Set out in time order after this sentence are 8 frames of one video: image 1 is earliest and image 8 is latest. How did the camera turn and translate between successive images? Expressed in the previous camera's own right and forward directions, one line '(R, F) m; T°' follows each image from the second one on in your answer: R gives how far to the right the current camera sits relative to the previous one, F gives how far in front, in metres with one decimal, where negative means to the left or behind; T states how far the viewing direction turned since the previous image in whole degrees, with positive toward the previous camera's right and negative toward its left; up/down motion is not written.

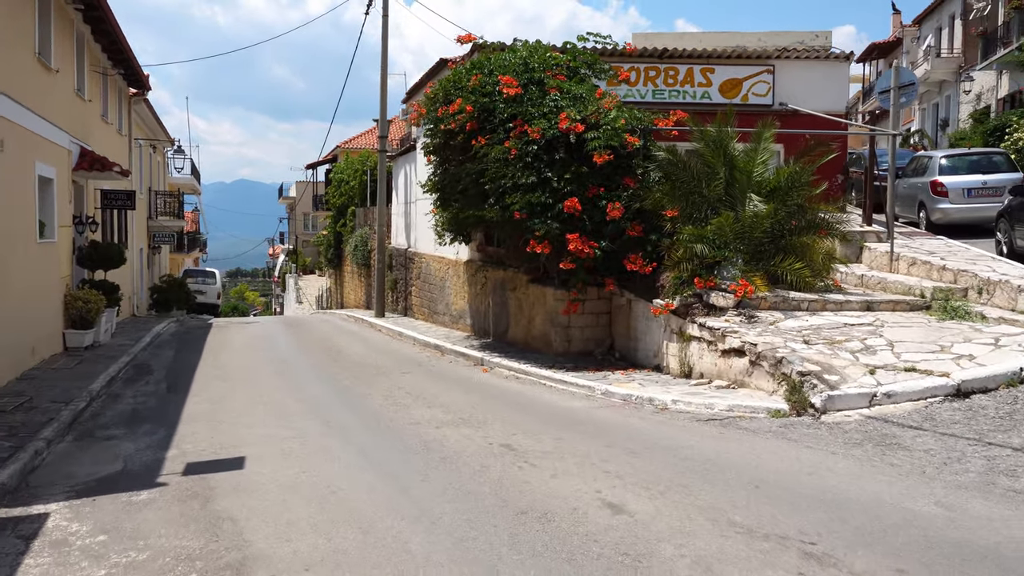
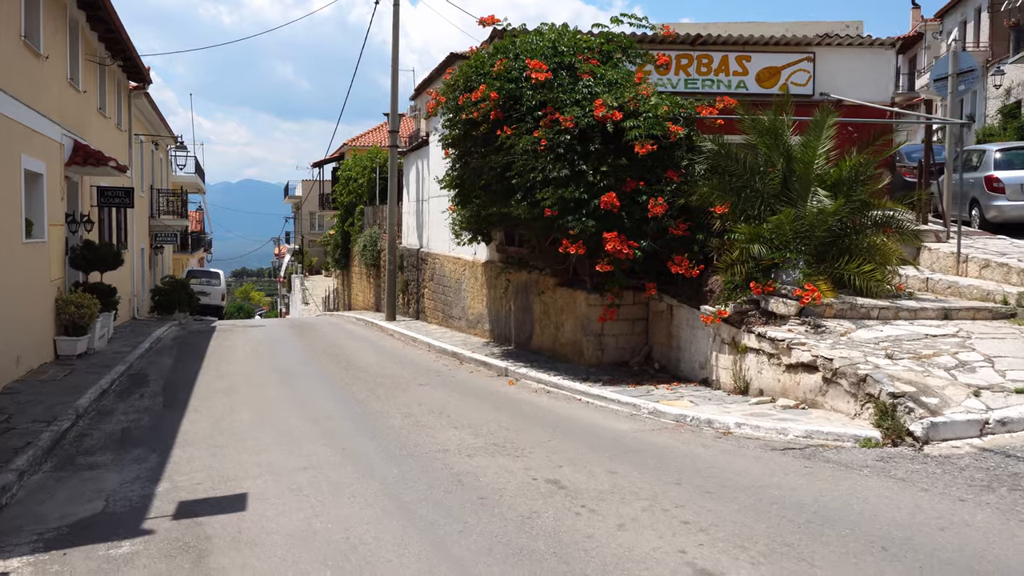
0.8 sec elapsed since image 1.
(-0.3, +1.0) m; 0°
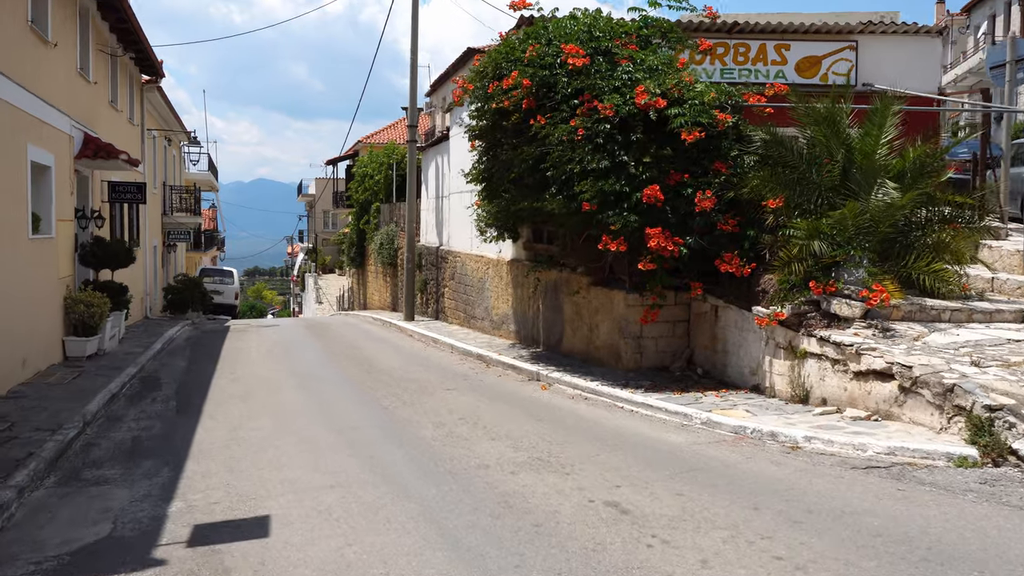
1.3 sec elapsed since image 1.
(-0.3, +0.6) m; -1°
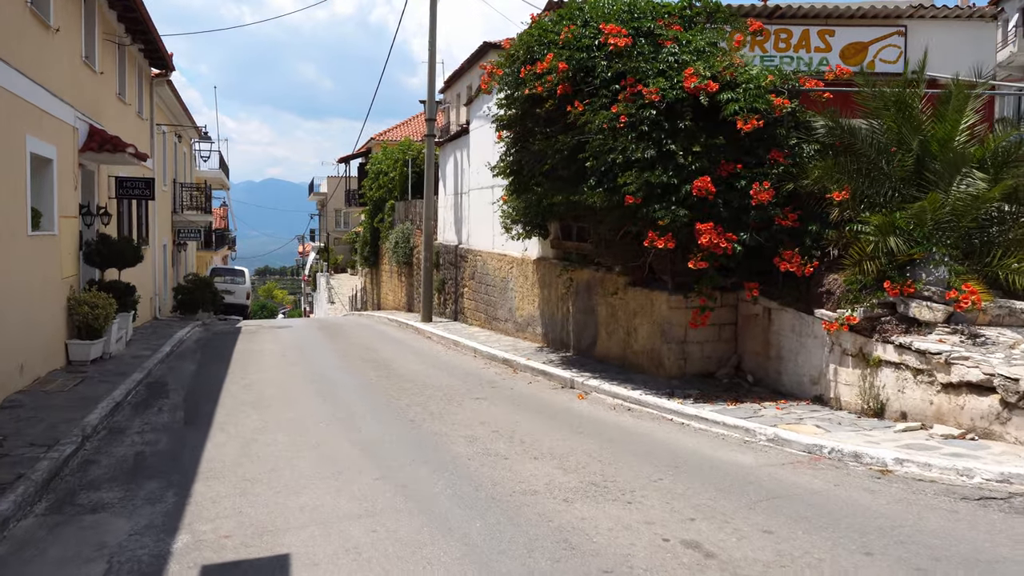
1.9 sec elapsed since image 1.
(-0.3, +0.8) m; -1°
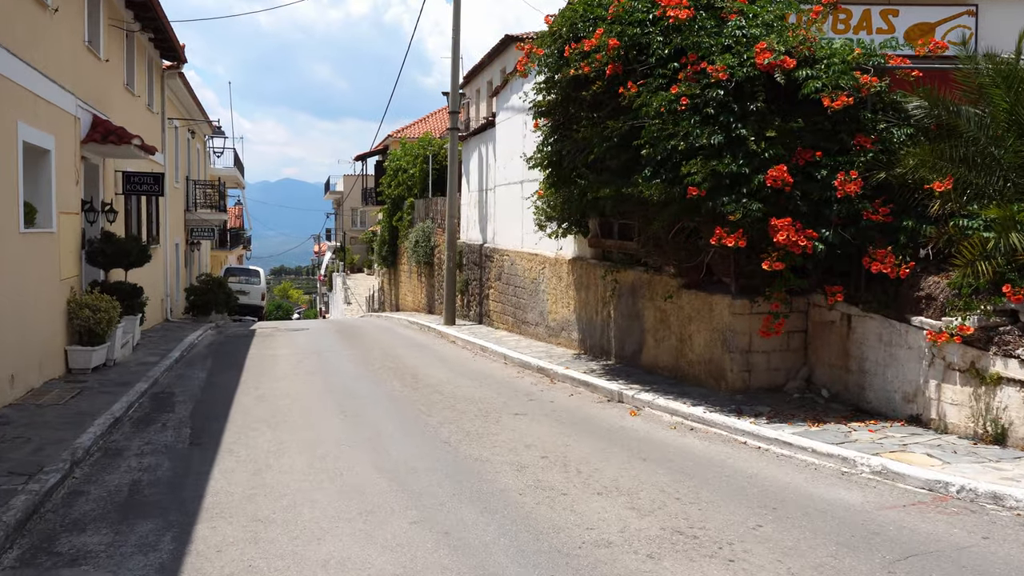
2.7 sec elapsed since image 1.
(-0.3, +1.0) m; -1°
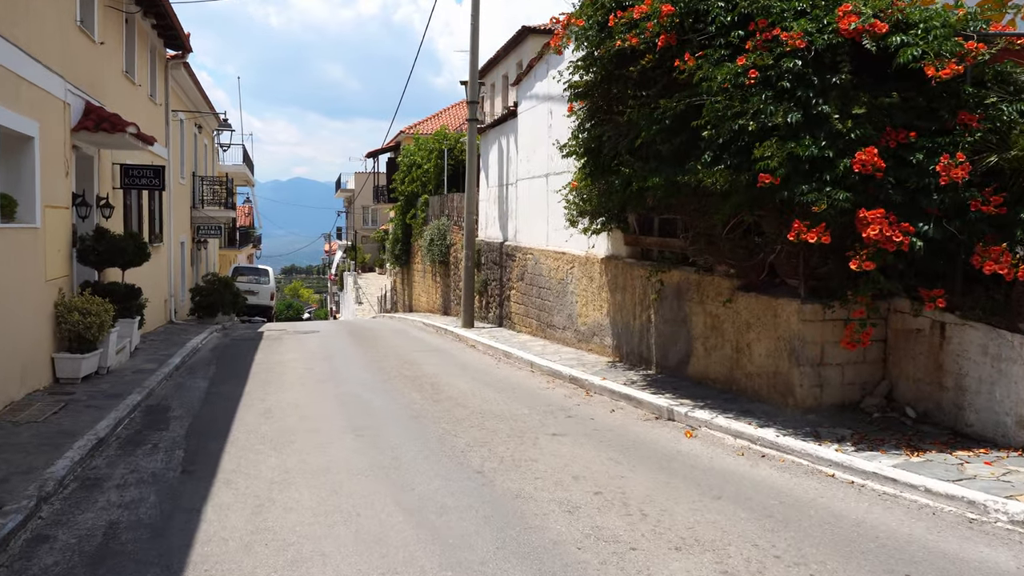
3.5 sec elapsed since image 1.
(-0.2, +1.1) m; -1°
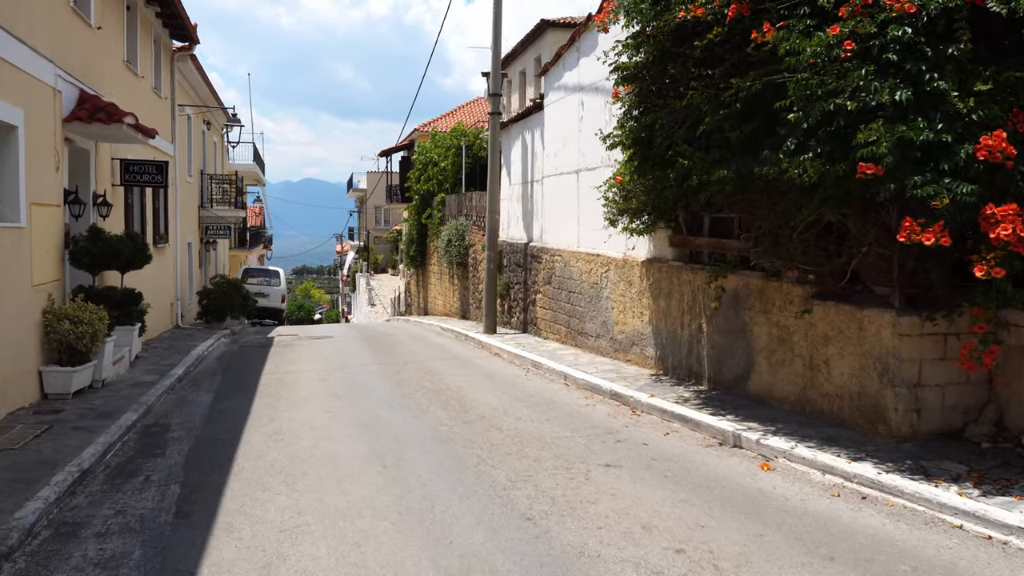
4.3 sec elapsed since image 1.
(-0.3, +1.0) m; -1°
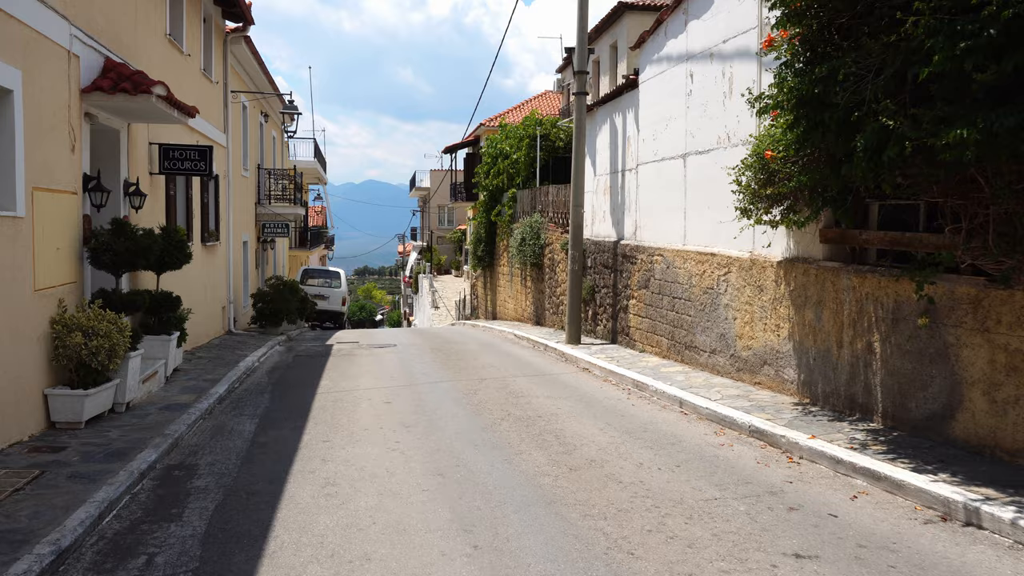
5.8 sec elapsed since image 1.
(-0.5, +2.0) m; -4°
